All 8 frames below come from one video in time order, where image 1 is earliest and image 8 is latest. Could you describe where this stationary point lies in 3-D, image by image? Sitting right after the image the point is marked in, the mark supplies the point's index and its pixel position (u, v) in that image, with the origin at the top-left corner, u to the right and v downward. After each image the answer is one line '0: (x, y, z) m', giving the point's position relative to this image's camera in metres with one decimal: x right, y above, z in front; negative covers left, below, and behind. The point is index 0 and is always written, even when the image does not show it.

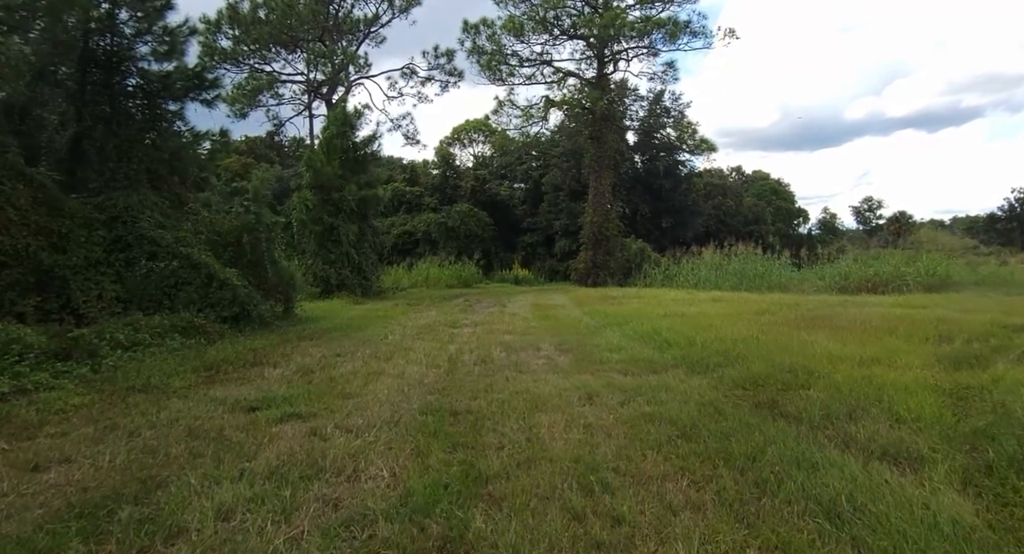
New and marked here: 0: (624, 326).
0: (+1.3, -0.6, +6.8) m
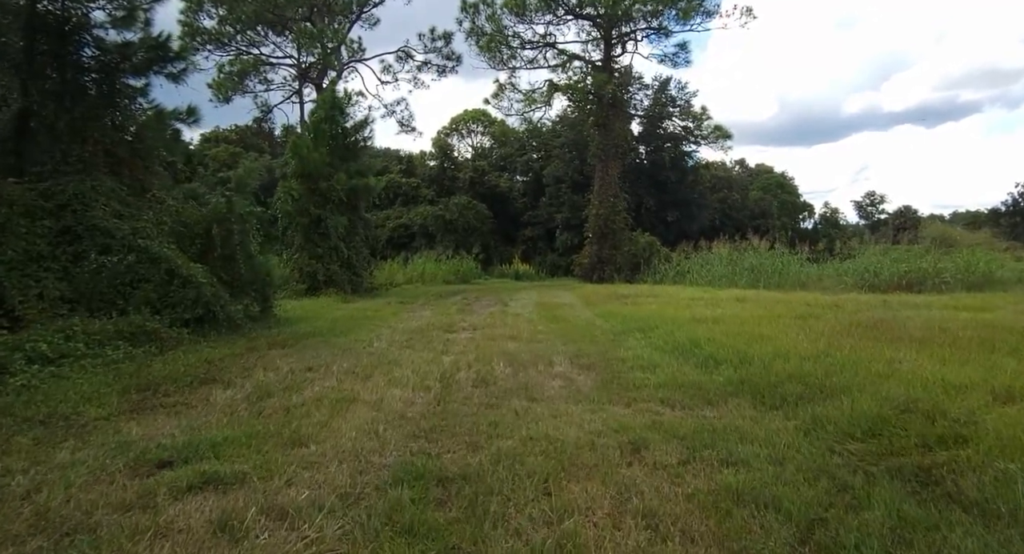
0: (+1.4, -0.6, +5.8) m
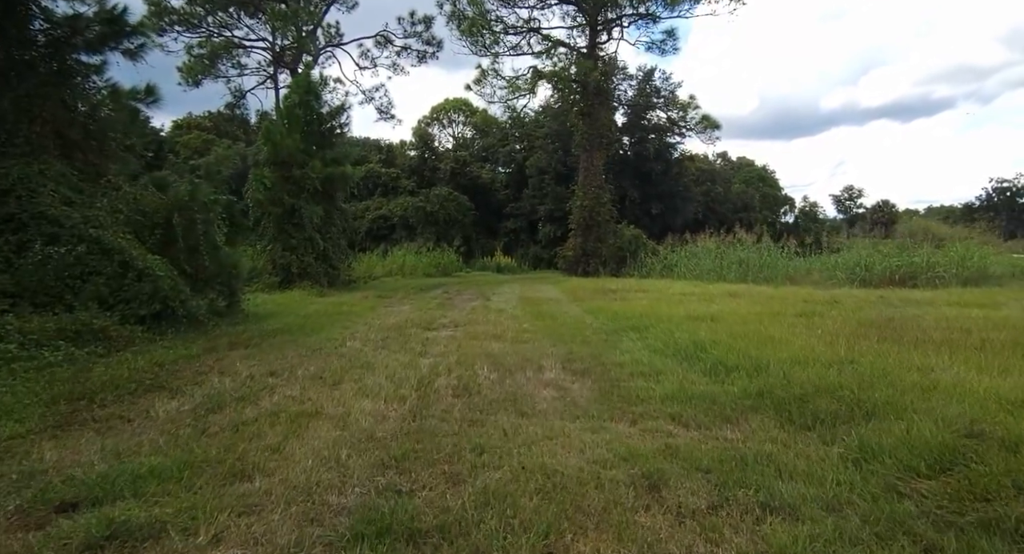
0: (+1.2, -0.5, +5.4) m
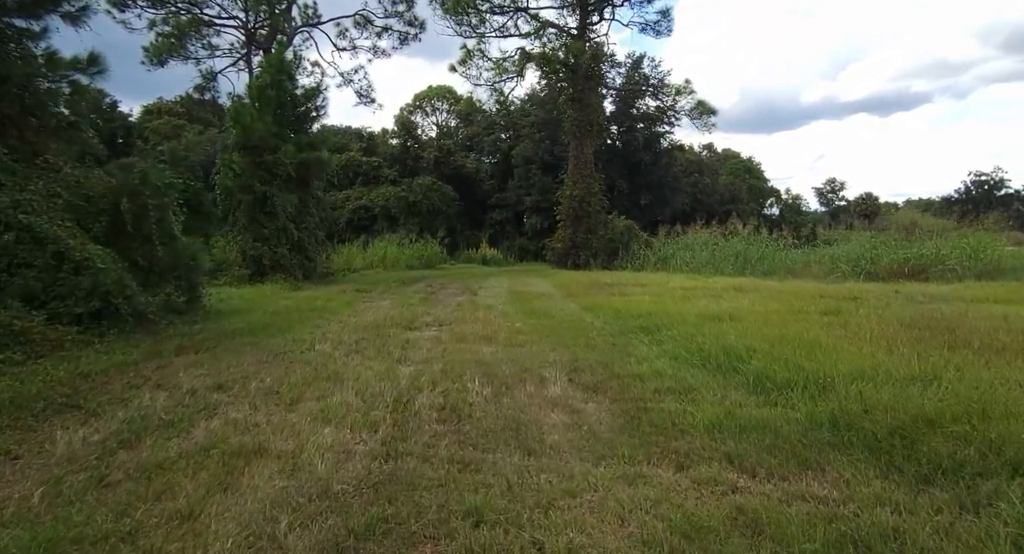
0: (+1.2, -0.5, +4.7) m
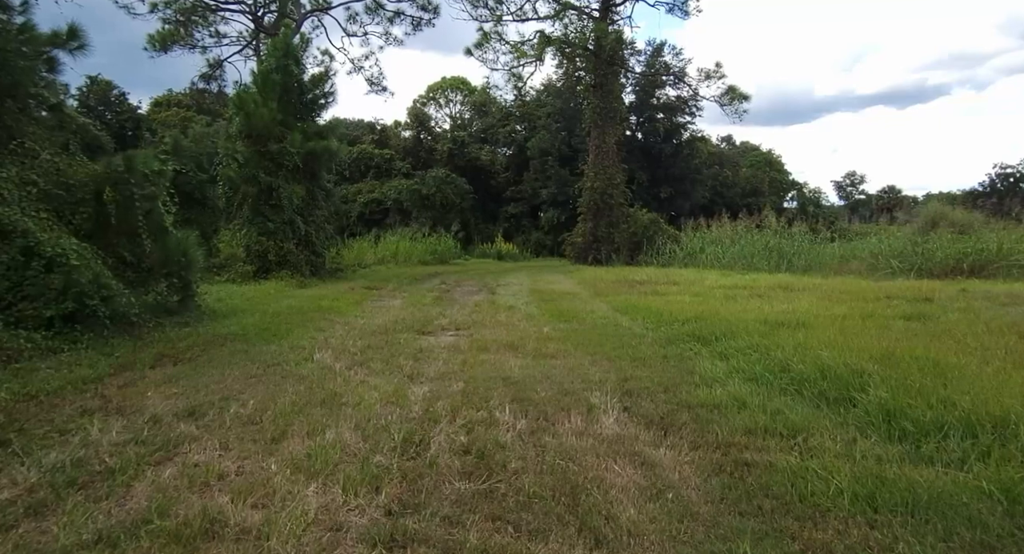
0: (+1.4, -0.5, +3.9) m
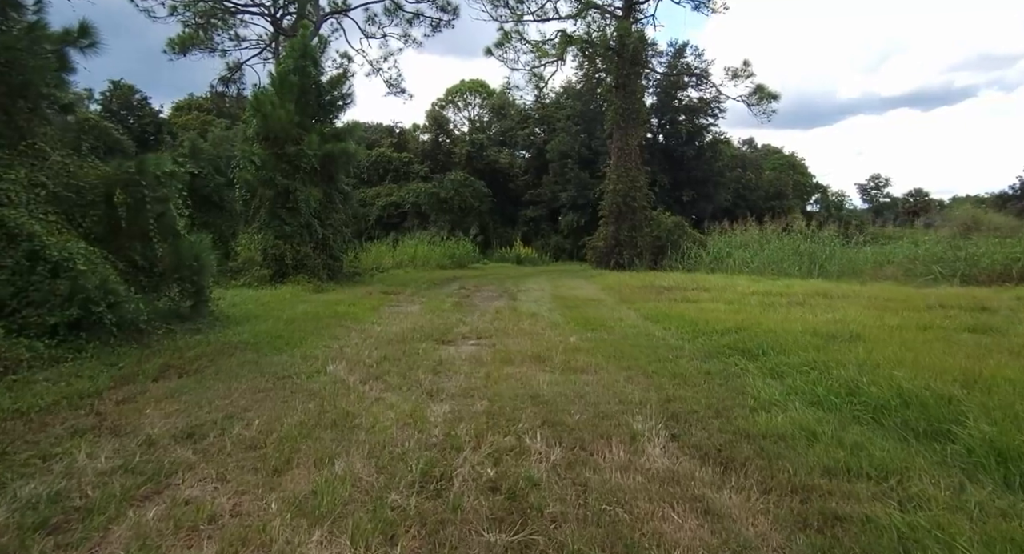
0: (+1.6, -0.5, +3.5) m
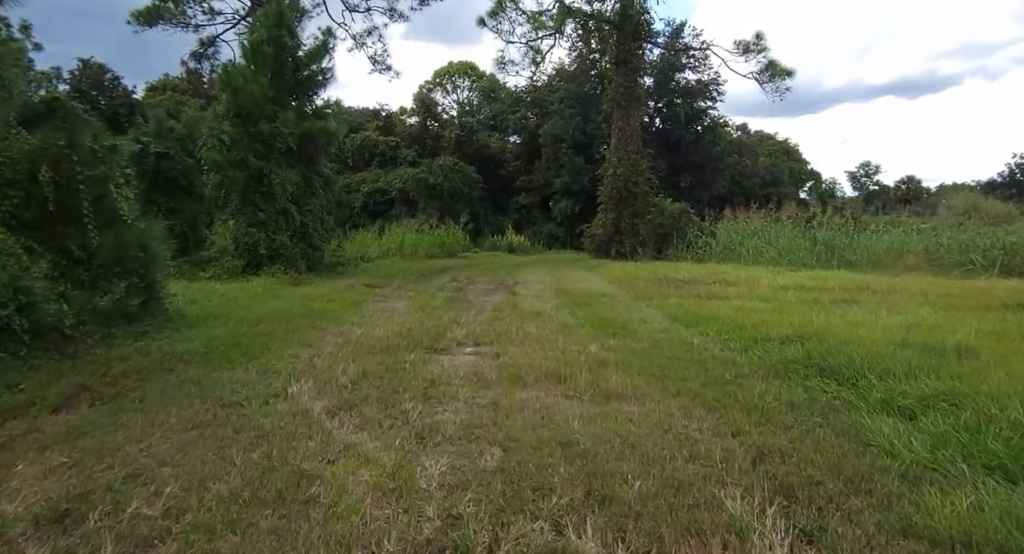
0: (+1.7, -0.5, +2.6) m
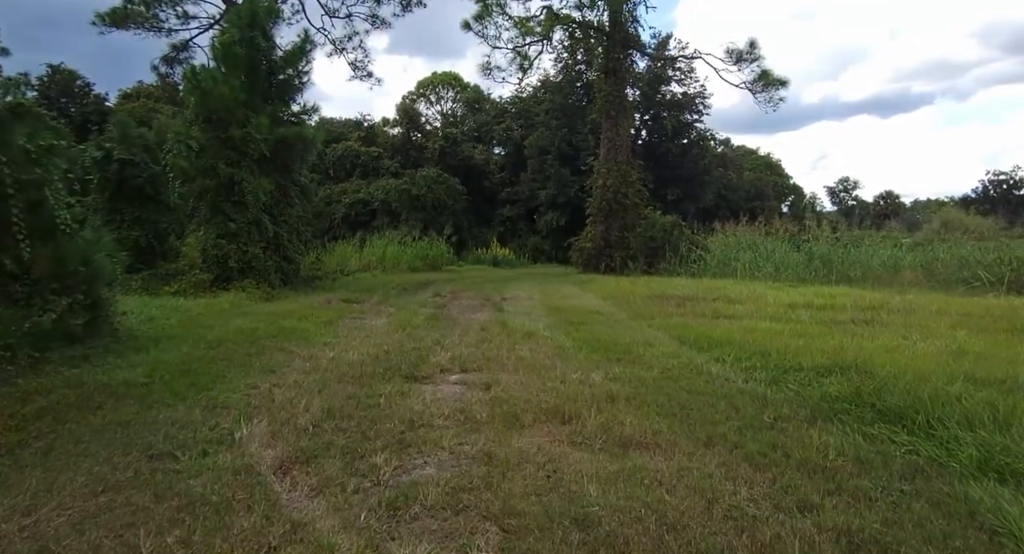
0: (+1.7, -0.6, +2.1) m
